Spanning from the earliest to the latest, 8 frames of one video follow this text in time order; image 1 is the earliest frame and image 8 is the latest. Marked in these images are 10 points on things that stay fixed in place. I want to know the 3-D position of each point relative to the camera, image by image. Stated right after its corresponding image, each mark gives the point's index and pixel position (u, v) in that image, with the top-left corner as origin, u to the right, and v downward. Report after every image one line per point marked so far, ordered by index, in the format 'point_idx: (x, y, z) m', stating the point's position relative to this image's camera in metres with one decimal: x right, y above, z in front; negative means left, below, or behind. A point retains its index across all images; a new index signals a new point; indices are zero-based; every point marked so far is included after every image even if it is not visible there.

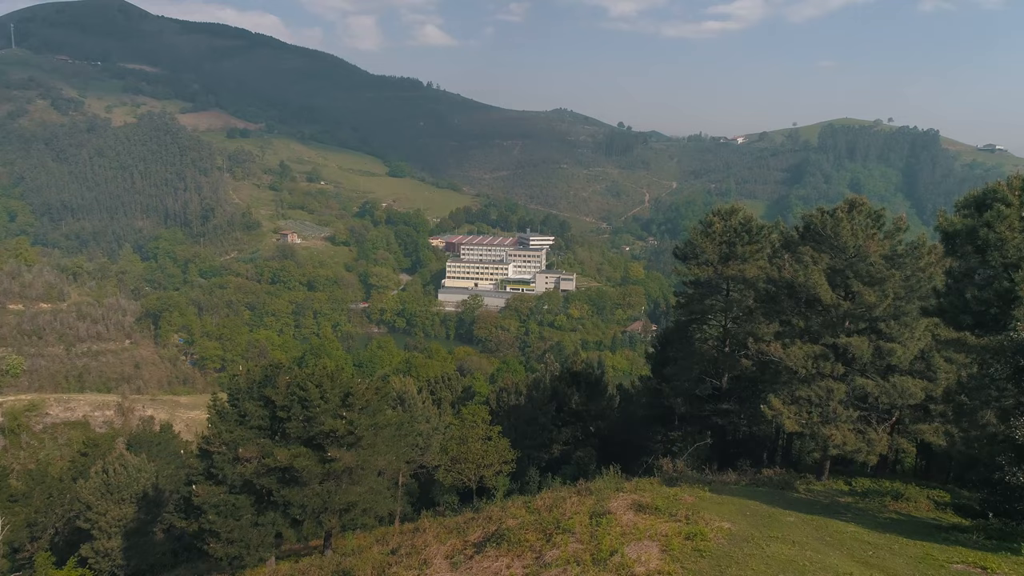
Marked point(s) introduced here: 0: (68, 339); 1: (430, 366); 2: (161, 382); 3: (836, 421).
0: (-13.0, -1.5, +19.3) m
1: (-1.9, -1.8, +15.0) m
2: (-9.9, -2.6, +18.5) m
3: (+1.8, -0.8, +3.7) m
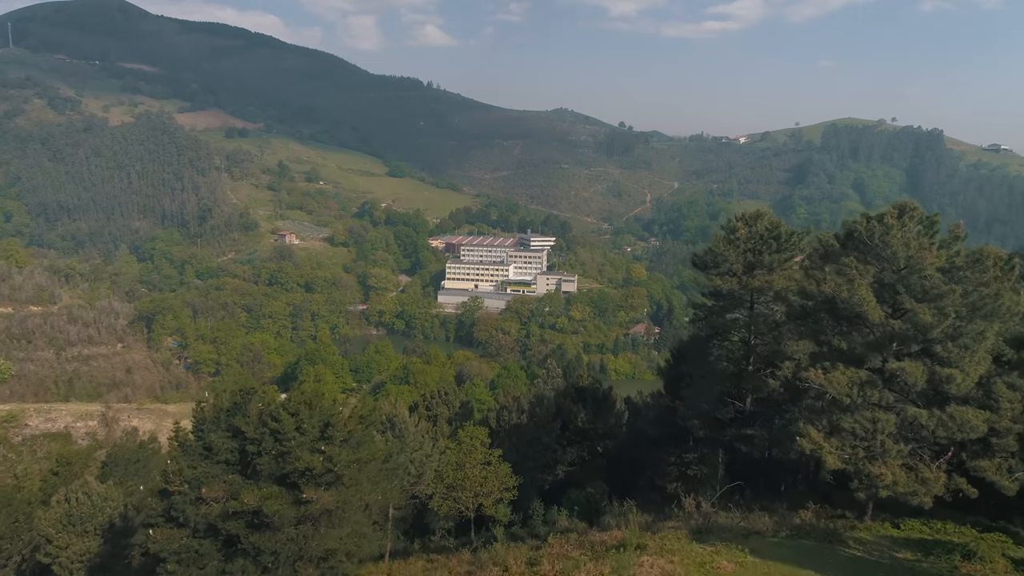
0: (-13.0, -1.6, +18.8) m
1: (-1.8, -1.9, +14.5) m
2: (-9.9, -2.7, +18.1) m
3: (+1.8, -0.9, +3.2) m
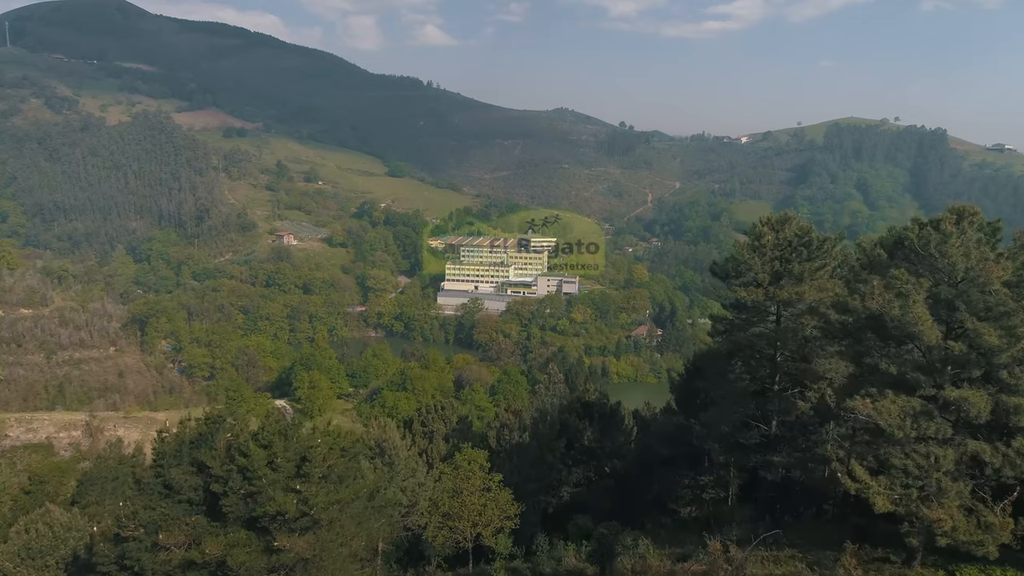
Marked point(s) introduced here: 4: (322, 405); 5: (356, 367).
0: (-13.0, -1.7, +18.4) m
1: (-1.8, -2.0, +14.1) m
2: (-9.8, -2.8, +17.7) m
3: (+1.9, -0.9, +2.8) m
4: (-3.8, -2.4, +13.2) m
5: (-3.9, -2.0, +16.3) m
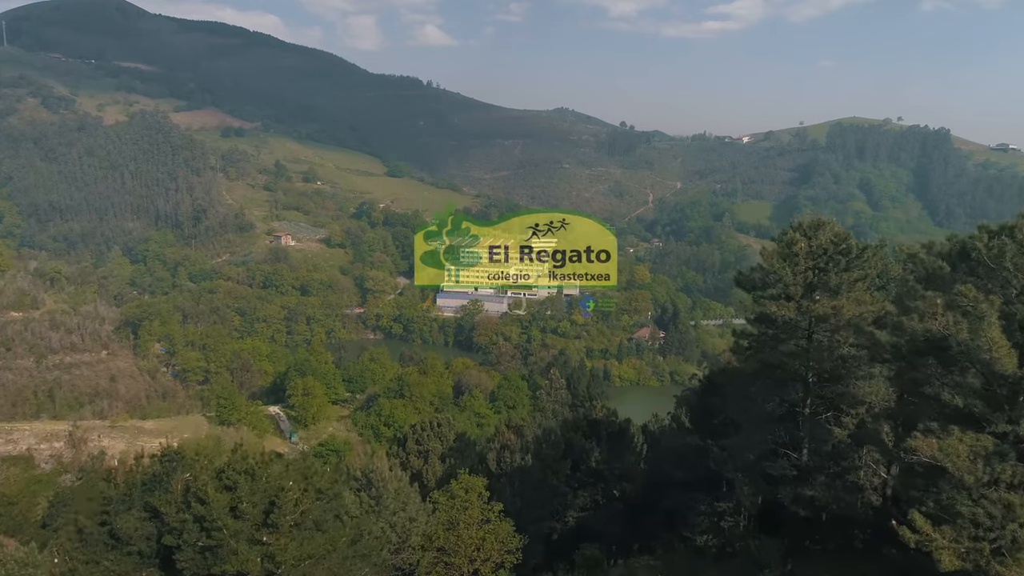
0: (-13.0, -1.7, +18.0) m
1: (-1.8, -2.1, +13.7) m
2: (-9.8, -2.9, +17.3) m
3: (+1.9, -1.0, +2.4) m
4: (-3.8, -2.4, +12.8) m
5: (-3.9, -2.0, +15.9) m
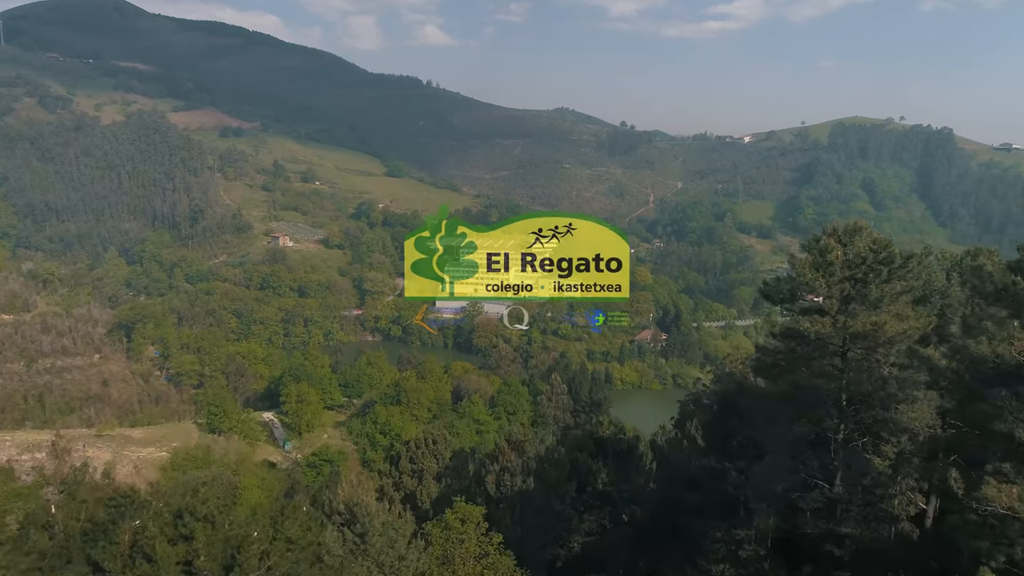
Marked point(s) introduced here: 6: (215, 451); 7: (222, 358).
0: (-13.0, -1.8, +17.7) m
1: (-1.8, -2.1, +13.4) m
2: (-9.8, -2.9, +16.9) m
3: (+1.9, -1.1, +2.1) m
4: (-3.8, -2.5, +12.4) m
5: (-3.9, -2.1, +15.6) m
6: (-4.6, -2.6, +10.3) m
7: (-8.6, -2.1, +19.5) m
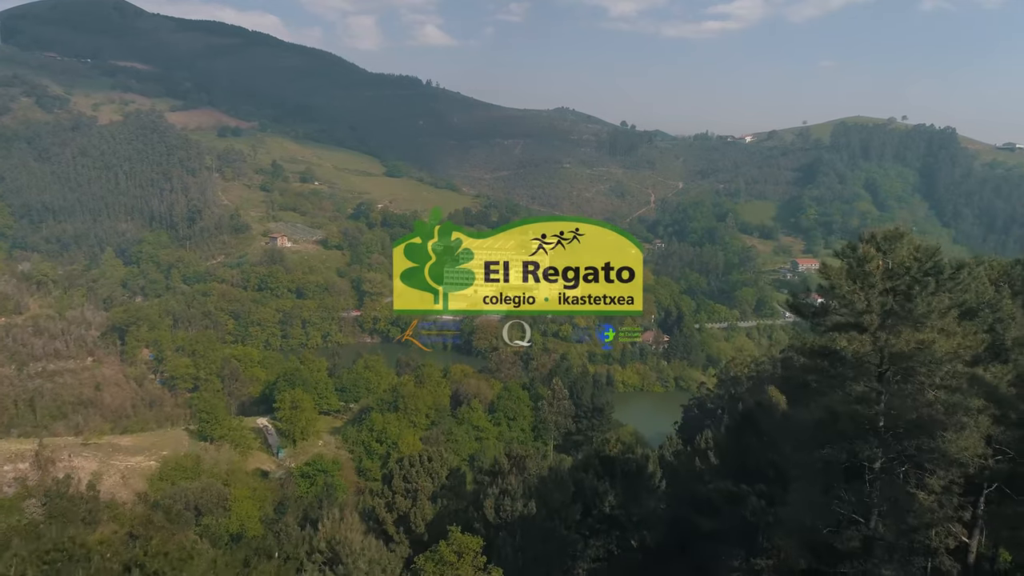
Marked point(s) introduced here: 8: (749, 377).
0: (-13.0, -1.9, +17.3) m
1: (-1.8, -2.2, +13.0) m
2: (-9.8, -3.0, +16.6) m
3: (+1.9, -1.1, +1.7) m
4: (-3.8, -2.6, +12.1) m
5: (-3.9, -2.2, +15.2) m
6: (-4.6, -2.6, +9.9) m
7: (-8.6, -2.1, +19.1) m
8: (+4.9, -1.8, +13.5) m
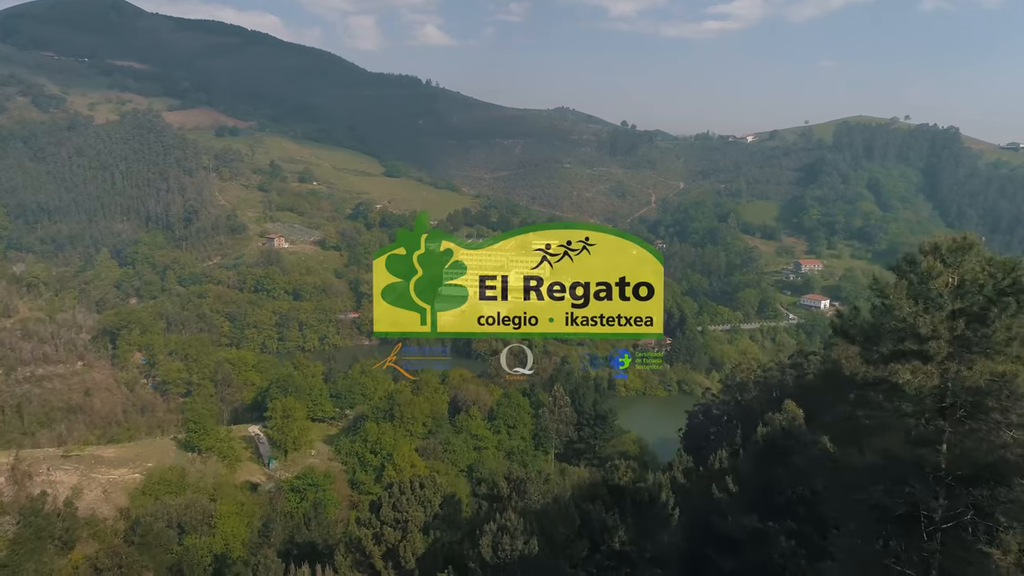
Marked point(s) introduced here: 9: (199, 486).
0: (-13.0, -1.9, +16.9) m
1: (-1.8, -2.2, +12.6) m
2: (-9.8, -3.1, +16.2) m
3: (+1.9, -1.2, +1.3) m
4: (-3.8, -2.6, +11.7) m
5: (-3.9, -2.2, +14.8) m
6: (-4.6, -2.7, +9.5) m
7: (-8.6, -2.2, +18.7) m
8: (+4.9, -1.9, +13.1) m
9: (-4.3, -2.7, +9.1) m
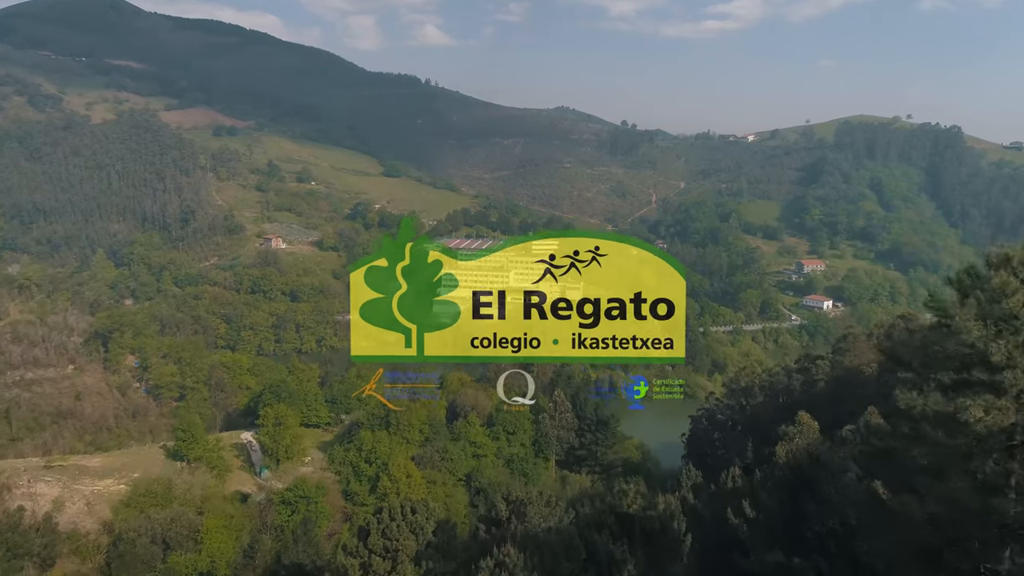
0: (-13.0, -2.0, +16.6) m
1: (-1.8, -2.3, +12.3) m
2: (-9.8, -3.1, +15.8) m
3: (+1.9, -1.2, +1.0) m
4: (-3.8, -2.7, +11.3) m
5: (-3.9, -2.3, +14.5) m
6: (-4.7, -2.7, +9.2) m
7: (-8.6, -2.3, +18.4) m
8: (+4.9, -2.0, +12.8) m
9: (-4.3, -2.8, +8.7) m
